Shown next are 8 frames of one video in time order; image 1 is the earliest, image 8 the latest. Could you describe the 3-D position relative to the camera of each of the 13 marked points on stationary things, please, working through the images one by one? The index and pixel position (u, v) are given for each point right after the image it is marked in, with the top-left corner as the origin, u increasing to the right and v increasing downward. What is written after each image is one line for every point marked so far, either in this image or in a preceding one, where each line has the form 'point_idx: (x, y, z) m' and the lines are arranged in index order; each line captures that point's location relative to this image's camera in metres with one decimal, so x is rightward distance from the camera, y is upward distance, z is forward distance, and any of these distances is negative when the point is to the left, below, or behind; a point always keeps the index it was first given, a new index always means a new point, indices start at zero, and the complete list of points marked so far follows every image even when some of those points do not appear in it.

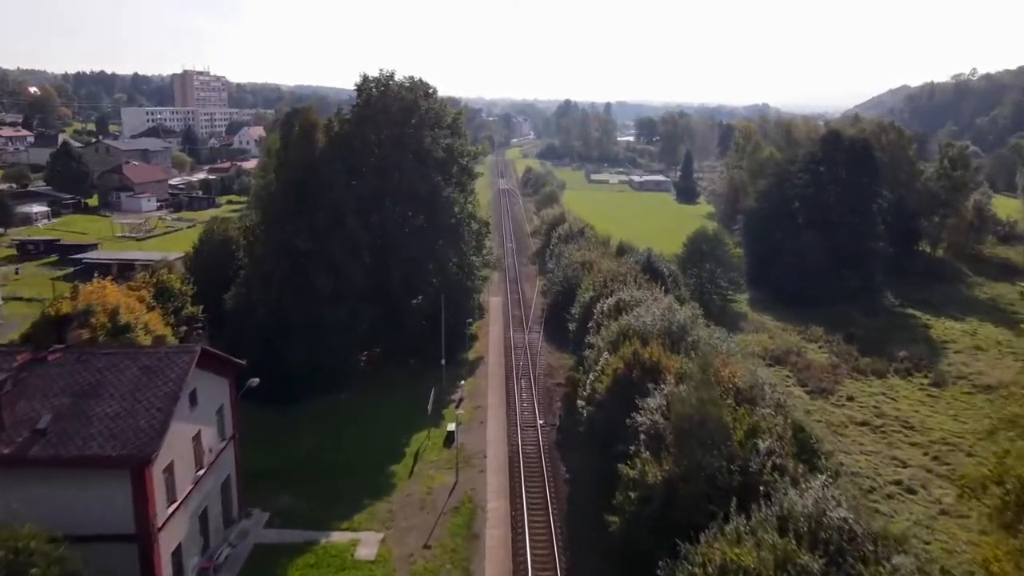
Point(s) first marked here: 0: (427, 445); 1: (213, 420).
0: (-3.2, -5.9, +19.9) m
1: (-8.2, -3.6, +14.5) m
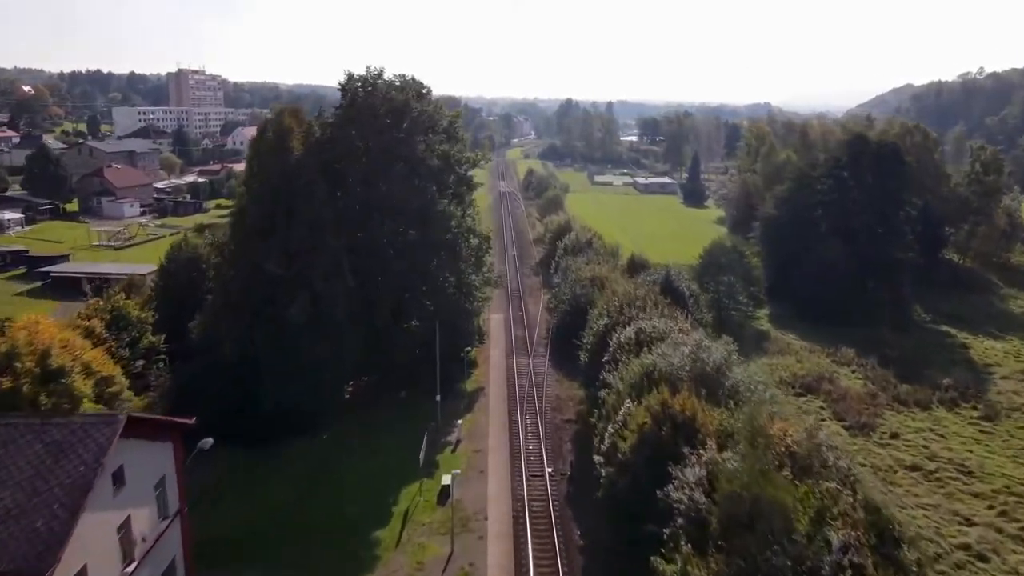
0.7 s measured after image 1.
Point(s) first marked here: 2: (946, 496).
0: (-3.0, -7.0, +17.2) m
1: (-8.1, -4.7, +11.7) m
2: (+15.9, -7.6, +19.3) m
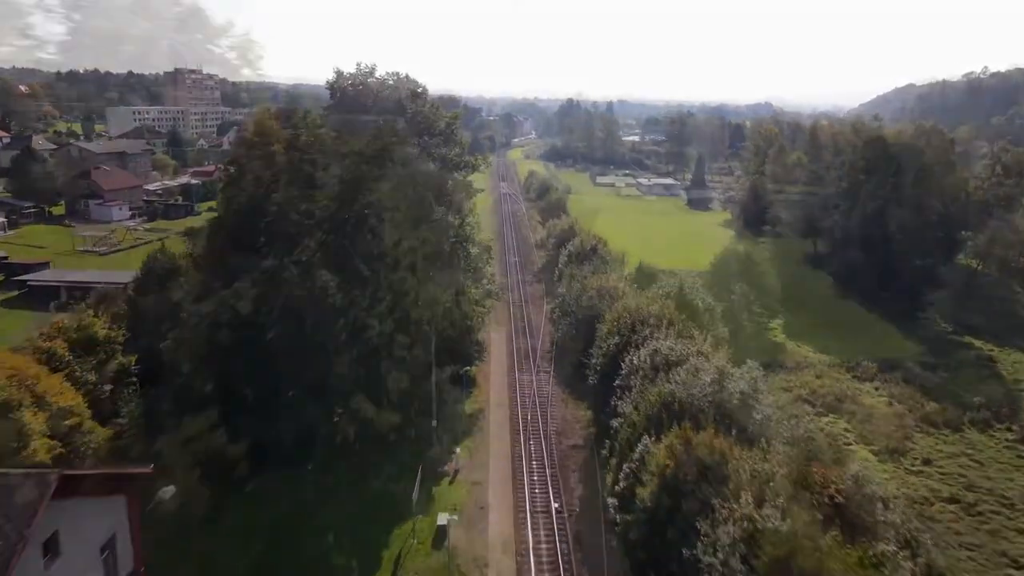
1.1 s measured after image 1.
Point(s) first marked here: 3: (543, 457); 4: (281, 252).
0: (-2.9, -7.6, +15.5) m
1: (-8.0, -5.3, +10.0) m
2: (+16.0, -8.2, +17.6) m
3: (+1.2, -6.3, +19.7) m
4: (-7.9, +1.2, +18.1) m
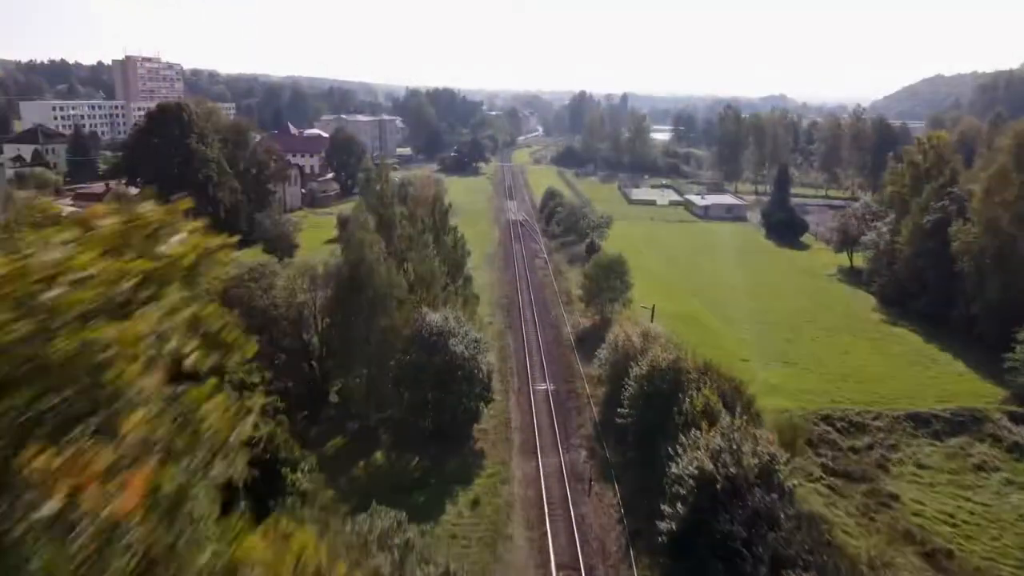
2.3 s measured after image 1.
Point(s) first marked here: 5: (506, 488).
0: (-2.6, -9.2, +10.9) m
1: (-7.7, -7.0, +5.4) m
2: (+16.3, -9.9, +13.0) m
3: (+1.5, -7.9, +15.0) m
4: (-7.6, -0.5, +13.4) m
5: (-0.5, -6.9, +18.2) m
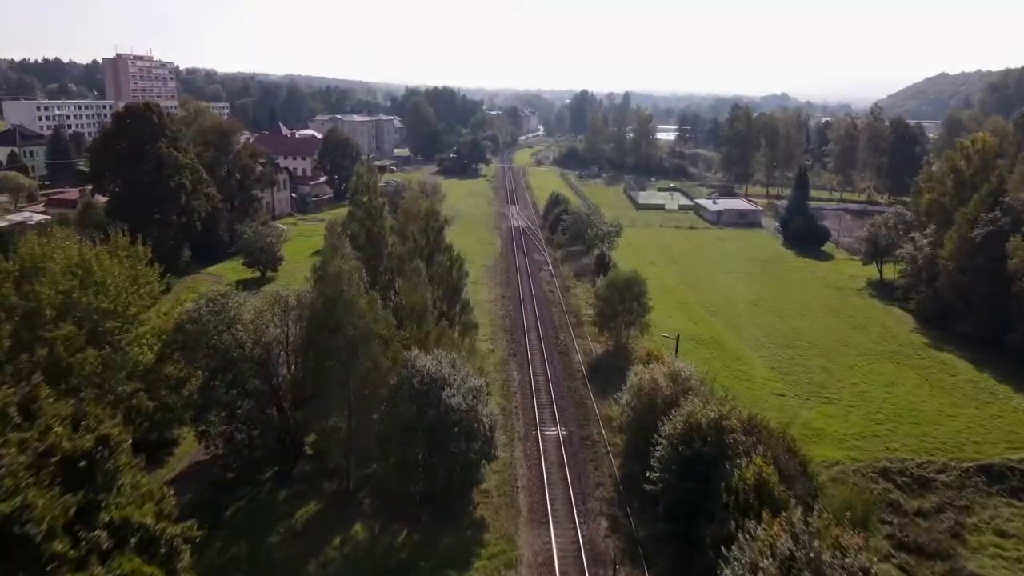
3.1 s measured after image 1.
0: (-2.4, -10.5, +7.6) m
1: (-7.5, -8.2, +2.1) m
2: (+16.5, -11.1, +9.7) m
3: (+1.7, -9.1, +11.8) m
4: (-7.4, -1.7, +10.2) m
5: (-0.3, -8.1, +14.9) m
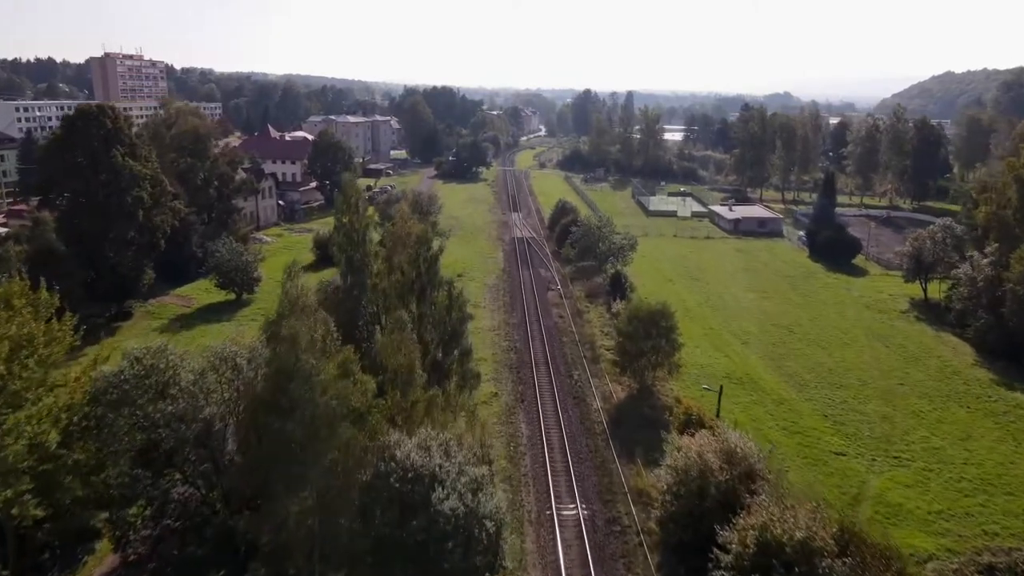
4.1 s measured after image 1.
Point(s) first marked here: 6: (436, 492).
0: (-2.1, -12.0, +3.6) m
1: (-7.2, -9.8, -1.9) m
2: (+16.8, -12.6, +5.7) m
3: (+2.0, -10.7, +7.8) m
4: (-7.1, -3.2, +6.1) m
5: (0.0, -9.6, +10.9) m
6: (-1.8, -4.8, +12.5) m
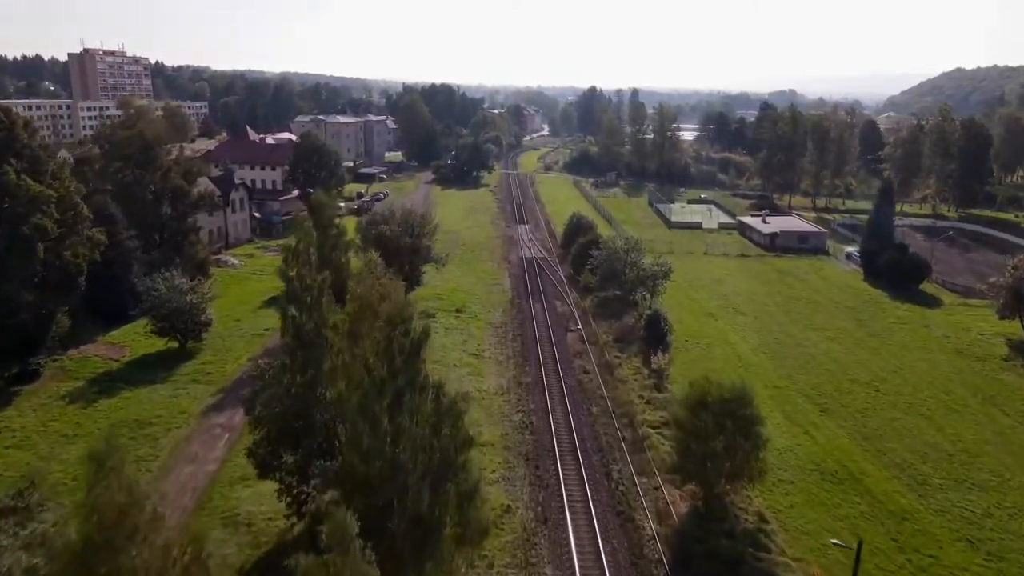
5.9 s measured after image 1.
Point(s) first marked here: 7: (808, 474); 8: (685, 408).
0: (-1.5, -14.5, -3.1) m
1: (-6.6, -12.3, -8.6) m
2: (+17.4, -15.1, -1.0) m
3: (+2.6, -13.1, +1.0) m
4: (-6.5, -5.7, -0.6) m
5: (+0.6, -12.1, +4.2) m
6: (-1.2, -7.2, +5.8) m
7: (+10.9, -6.7, +19.4) m
8: (+5.8, -3.9, +17.1) m
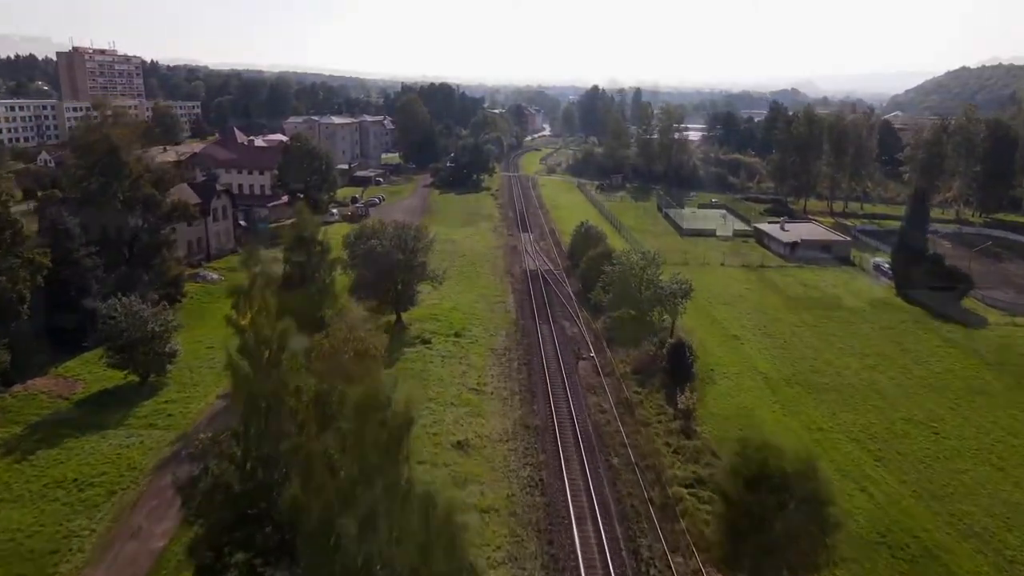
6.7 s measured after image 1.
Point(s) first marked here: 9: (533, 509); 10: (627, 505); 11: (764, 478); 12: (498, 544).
0: (-1.3, -15.7, -6.3) m
1: (-6.3, -13.5, -11.8) m
2: (+17.7, -16.3, -4.2) m
3: (+2.8, -14.3, -2.2) m
4: (-6.3, -6.9, -3.8) m
5: (+0.8, -13.3, +1.0) m
6: (-1.0, -8.4, +2.6) m
7: (+11.1, -7.9, +16.2) m
8: (+6.0, -5.1, +13.8) m
9: (+0.7, -7.2, +17.4) m
10: (+3.8, -7.1, +17.6) m
11: (+6.6, -4.9, +13.4) m
12: (-0.4, -7.7, +15.8) m
